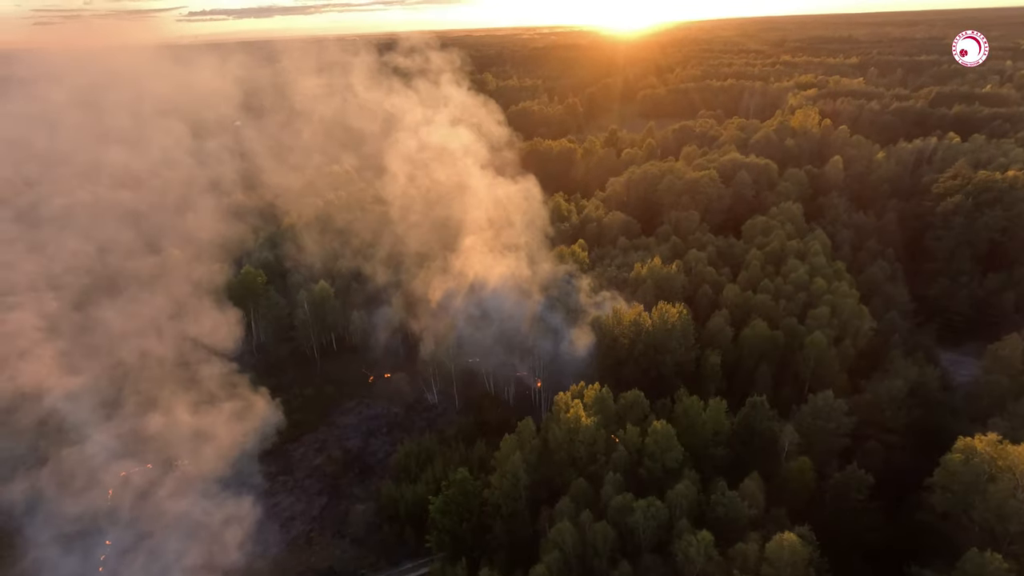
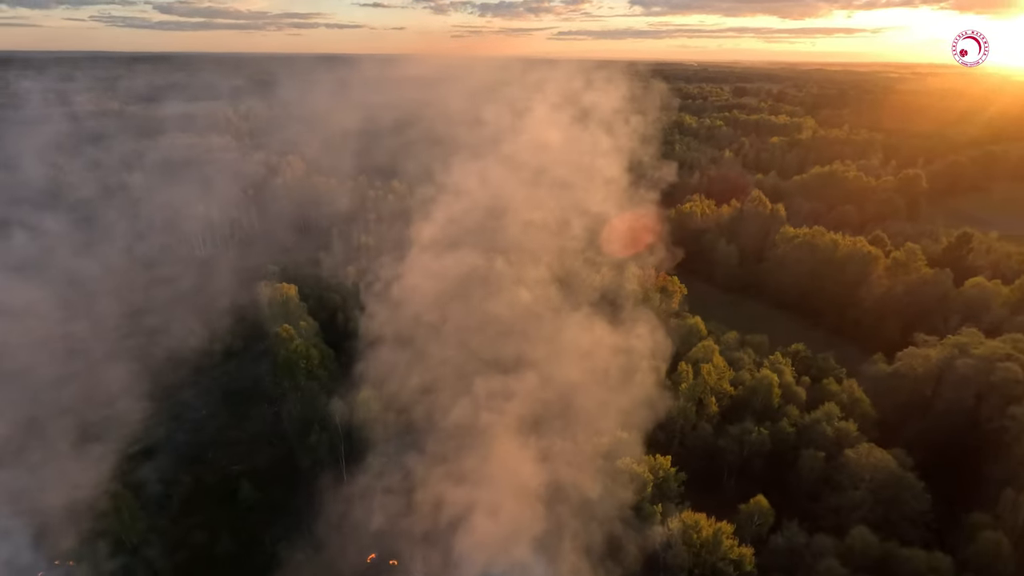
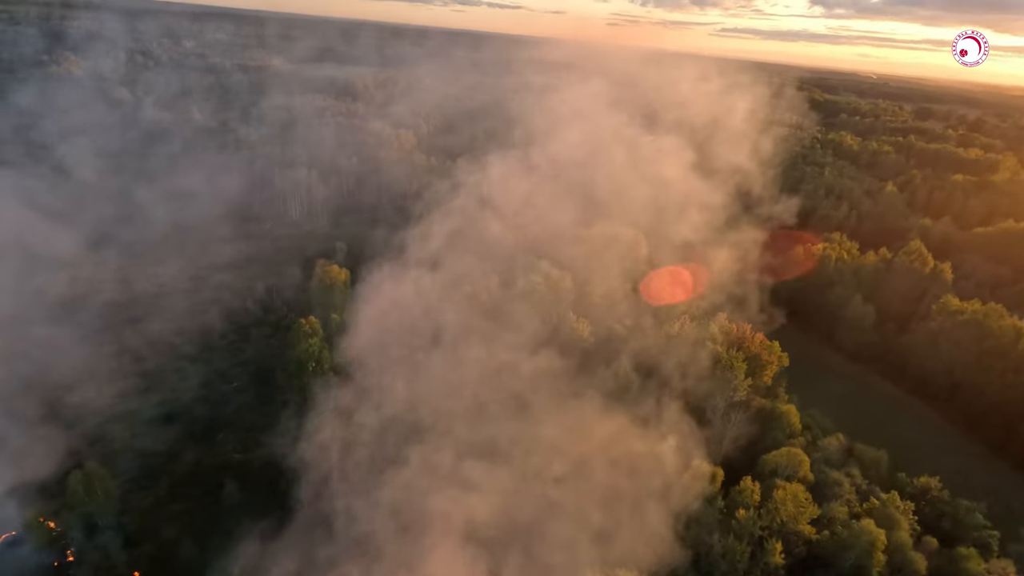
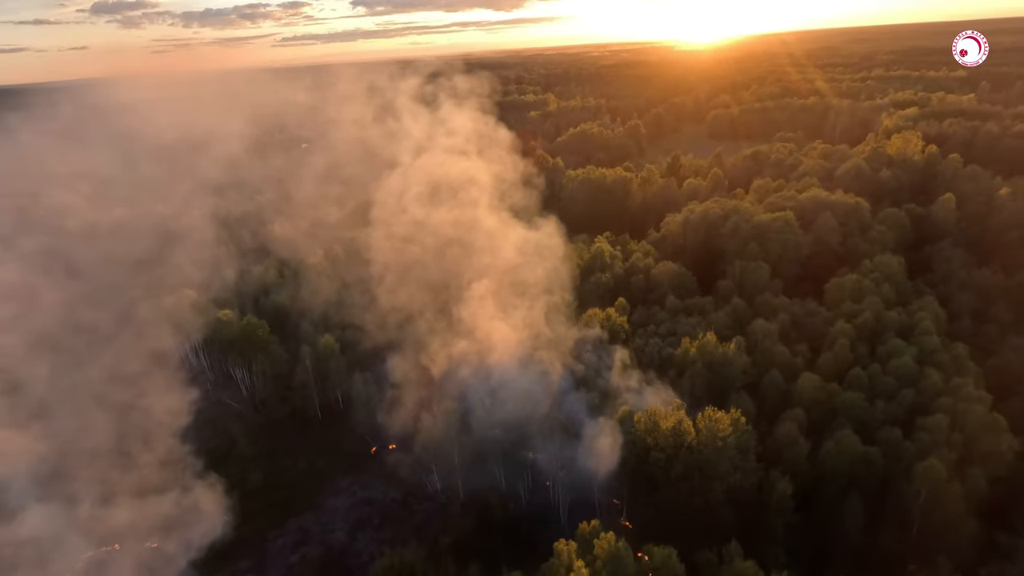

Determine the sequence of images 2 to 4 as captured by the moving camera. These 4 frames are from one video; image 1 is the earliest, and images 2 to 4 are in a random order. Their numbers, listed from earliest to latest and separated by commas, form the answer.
4, 2, 3
